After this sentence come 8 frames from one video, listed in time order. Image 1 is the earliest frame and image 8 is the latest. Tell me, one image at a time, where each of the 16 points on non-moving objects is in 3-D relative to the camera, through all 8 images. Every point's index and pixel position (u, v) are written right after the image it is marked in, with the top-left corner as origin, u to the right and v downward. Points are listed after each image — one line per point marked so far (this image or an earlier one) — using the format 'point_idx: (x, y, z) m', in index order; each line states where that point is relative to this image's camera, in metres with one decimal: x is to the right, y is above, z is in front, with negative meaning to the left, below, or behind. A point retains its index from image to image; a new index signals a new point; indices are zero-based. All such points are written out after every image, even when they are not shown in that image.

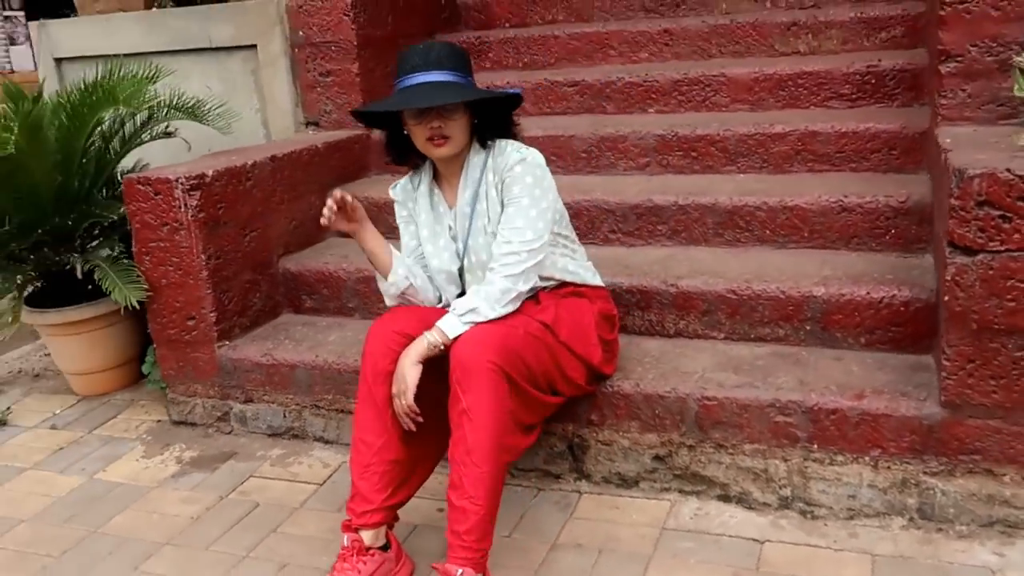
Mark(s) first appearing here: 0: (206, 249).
0: (-1.1, +0.1, +3.2) m
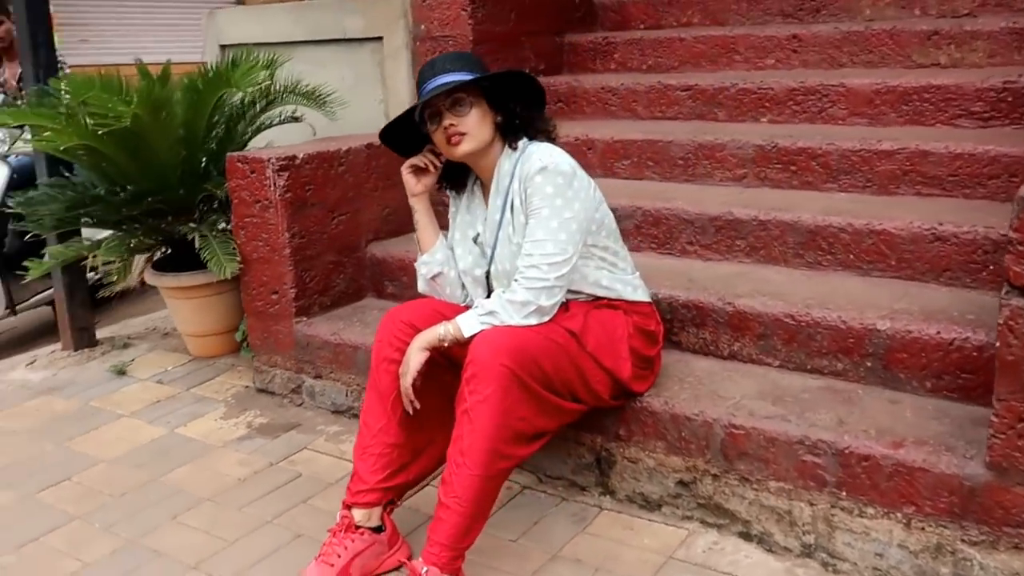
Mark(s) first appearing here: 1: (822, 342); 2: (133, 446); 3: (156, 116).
0: (-0.9, +0.2, +3.3) m
1: (+0.9, -0.2, +2.4) m
2: (-1.5, -0.6, +3.3) m
3: (-1.5, +0.7, +3.6) m
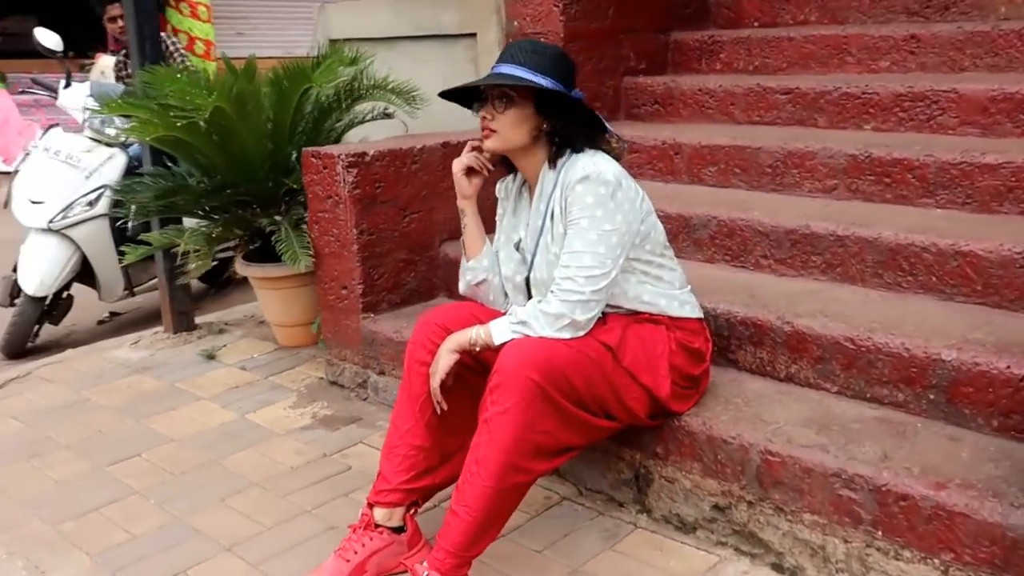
0: (-0.6, +0.2, +3.4) m
1: (+1.0, -0.2, +2.2) m
2: (-1.2, -0.6, +3.4) m
3: (-1.2, +0.8, +3.7) m
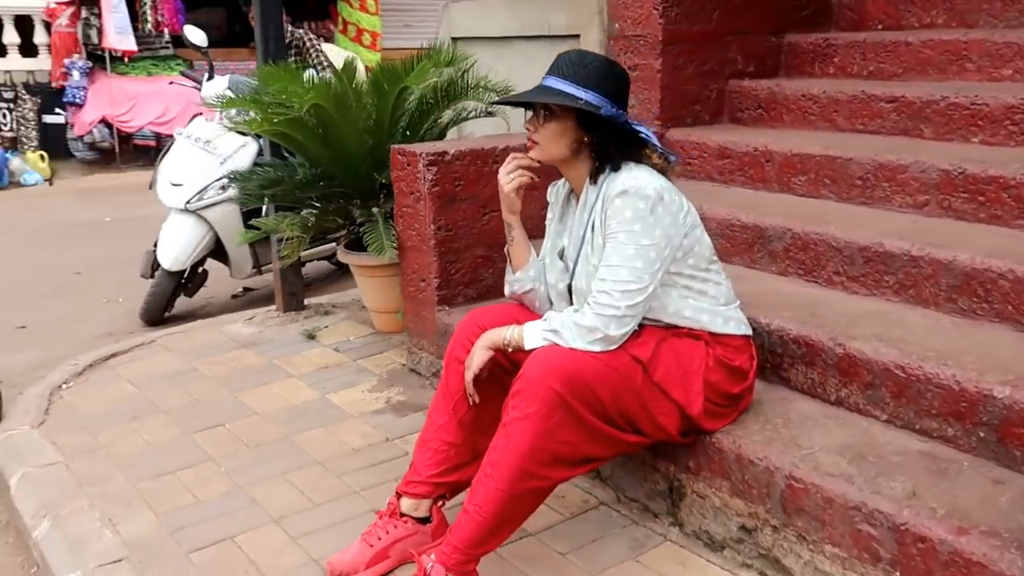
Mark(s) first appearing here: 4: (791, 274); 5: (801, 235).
0: (-0.3, +0.3, +3.5) m
1: (+1.0, -0.3, +2.1) m
2: (-1.0, -0.5, +3.7) m
3: (-0.8, +0.8, +3.9) m
4: (+1.0, 0.0, +3.0) m
5: (+1.0, +0.2, +2.9) m
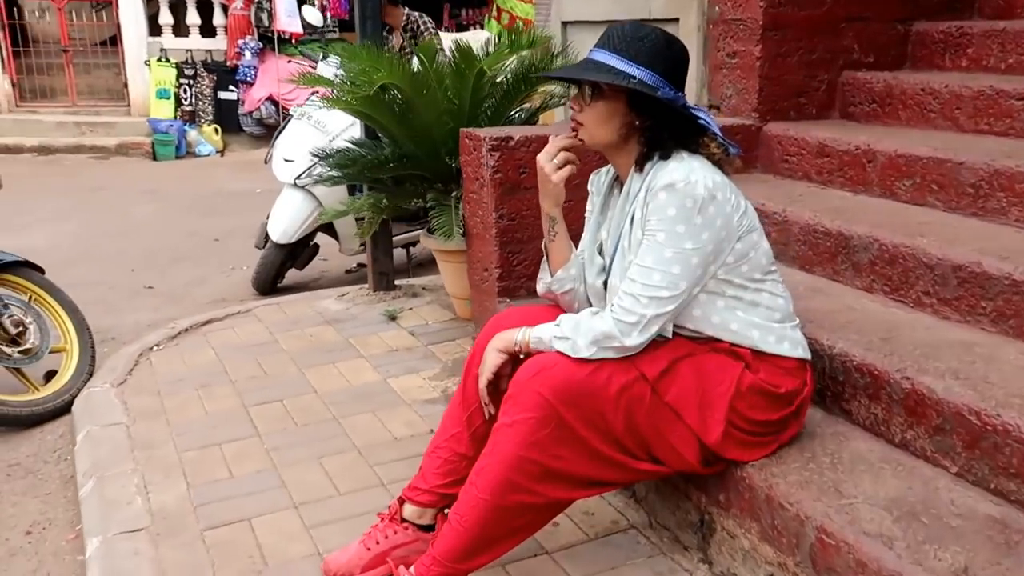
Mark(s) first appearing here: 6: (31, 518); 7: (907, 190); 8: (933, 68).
0: (0.0, +0.3, +3.3) m
1: (+1.0, -0.3, +1.7) m
2: (-0.7, -0.4, +3.6) m
3: (-0.4, +0.9, +3.8) m
4: (+1.1, 0.0, +2.6) m
5: (+1.1, +0.1, +2.5) m
6: (-1.8, -0.9, +3.1) m
7: (+1.4, +0.4, +3.0) m
8: (+1.9, +1.0, +3.7) m
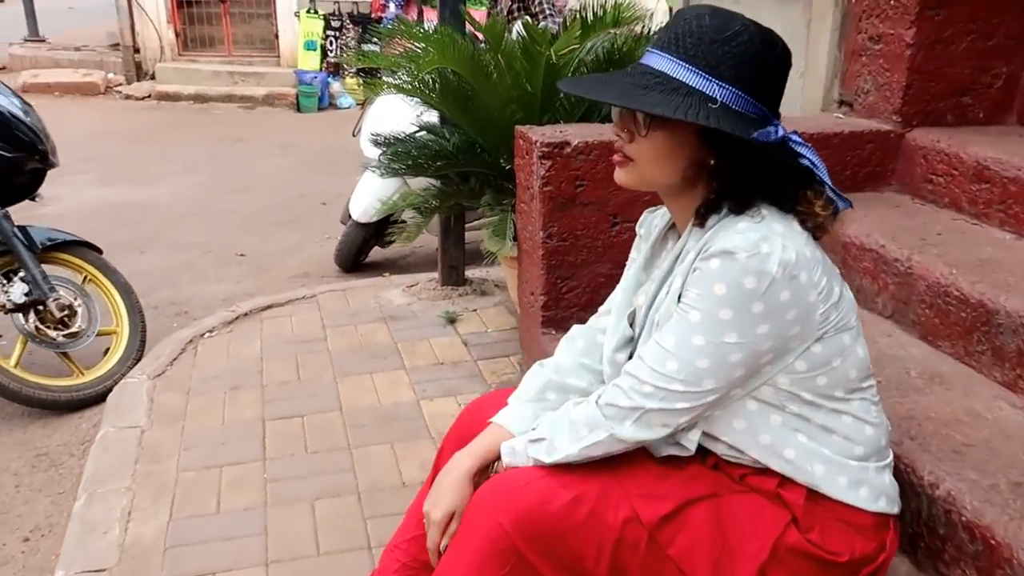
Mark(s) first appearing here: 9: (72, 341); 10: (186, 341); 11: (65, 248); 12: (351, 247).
0: (+0.2, +0.2, +2.9) m
1: (+0.9, -0.6, +1.2) m
2: (-0.5, -0.4, +3.3) m
3: (-0.1, +0.9, +3.4) m
4: (+1.2, -0.2, +2.0) m
5: (+1.2, -0.1, +1.9) m
6: (-1.7, -0.8, +3.0) m
7: (+1.5, +0.1, +2.3) m
8: (+2.1, +0.7, +3.0) m
9: (-2.0, -0.2, +3.8) m
10: (-1.6, -0.3, +4.1) m
11: (-2.0, +0.2, +3.8) m
12: (-1.2, +0.3, +6.1) m
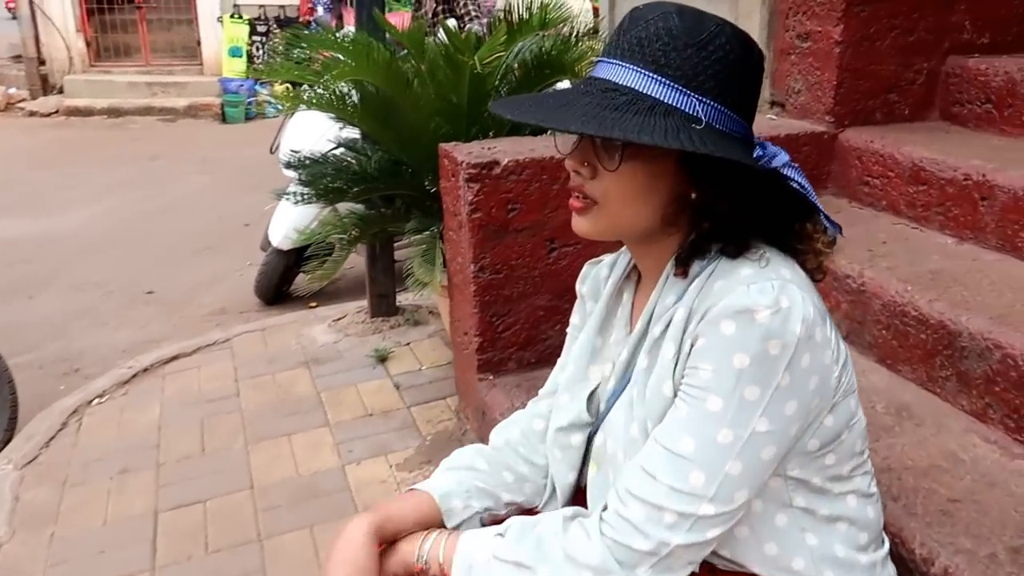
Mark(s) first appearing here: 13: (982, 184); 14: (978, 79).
0: (-0.1, +0.1, +2.5) m
1: (+0.8, -0.7, +0.9) m
2: (-0.7, -0.6, +2.9) m
3: (-0.4, +0.7, +3.0) m
4: (+1.0, -0.3, +1.7) m
5: (+1.0, -0.2, +1.6) m
6: (-1.8, -1.1, +2.5) m
7: (+1.3, +0.1, +2.1) m
8: (+1.8, +0.7, +2.7) m
9: (-2.2, -0.5, +3.2) m
10: (-1.9, -0.5, +3.6) m
11: (-2.3, -0.1, +3.3) m
12: (-1.6, +0.1, +5.7) m
13: (+1.3, +0.3, +2.3) m
14: (+1.5, +0.7, +2.7) m
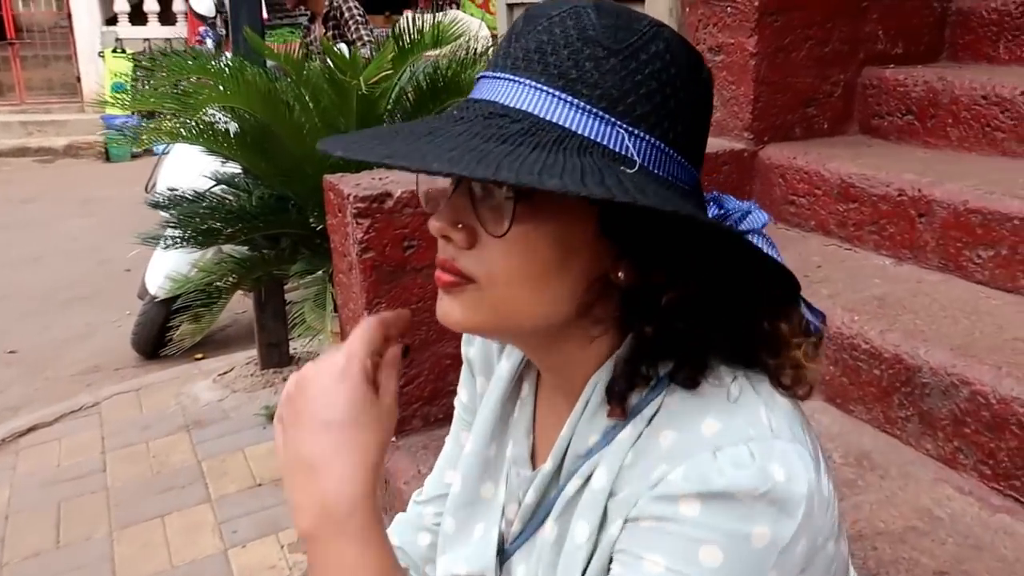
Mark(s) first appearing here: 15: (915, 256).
0: (-0.3, -0.1, +2.1) m
1: (+0.8, -0.7, +0.6) m
2: (-1.0, -0.8, +2.4) m
3: (-0.8, +0.5, +2.6) m
4: (+0.9, -0.3, +1.5) m
5: (+0.8, -0.2, +1.4) m
6: (-2.0, -1.3, +1.9) m
7: (+1.1, 0.0, +1.9) m
8: (+1.5, +0.7, +2.6) m
9: (-2.5, -0.8, +2.6) m
10: (-2.2, -0.8, +3.0) m
11: (-2.6, -0.4, +2.7) m
12: (-2.2, -0.2, +5.1) m
13: (+1.0, +0.2, +2.1) m
14: (+1.2, +0.6, +2.6) m
15: (+1.0, 0.0, +2.0) m
